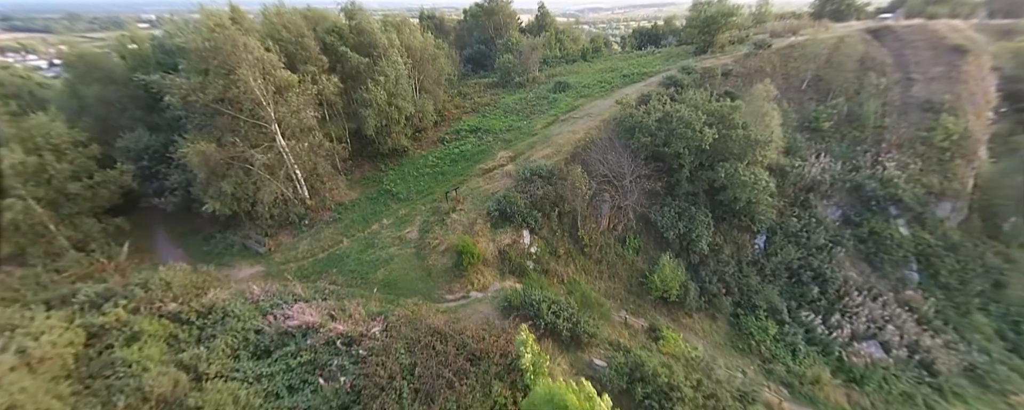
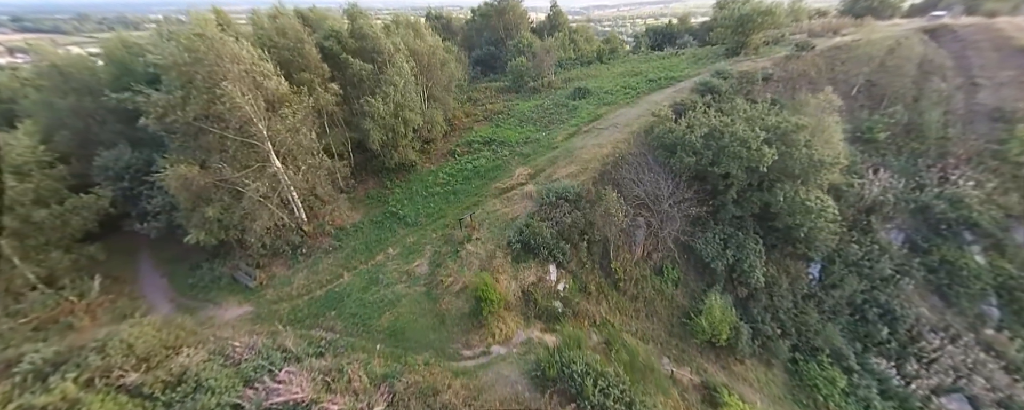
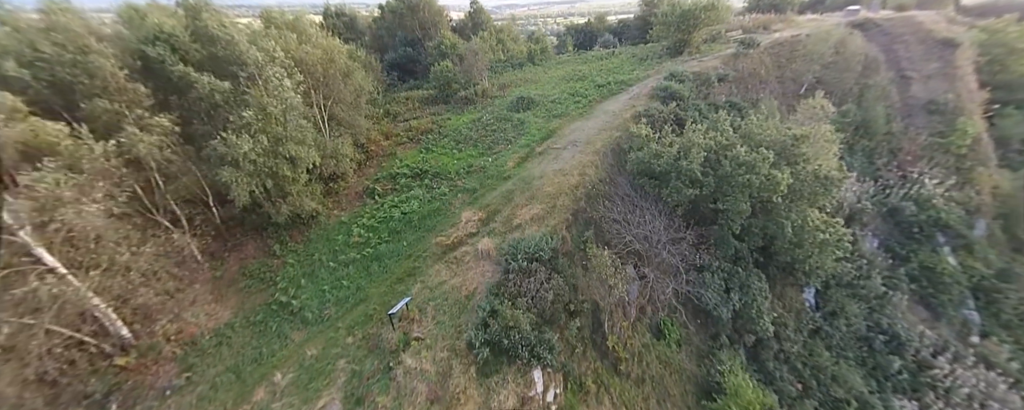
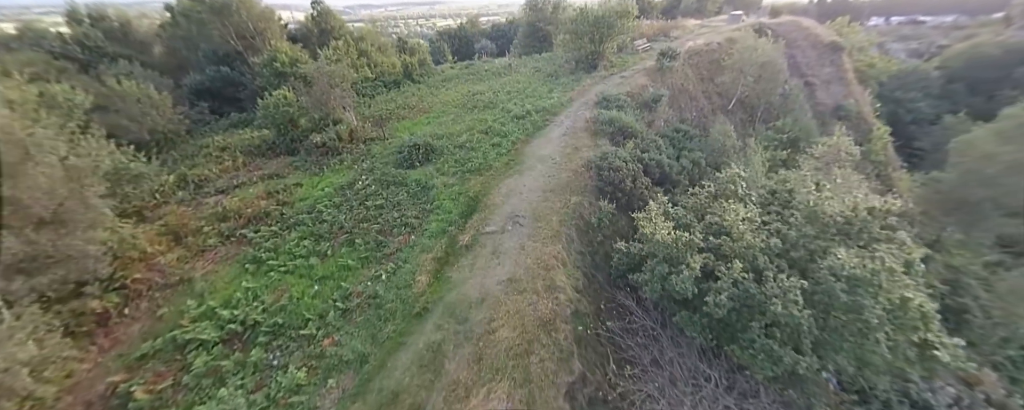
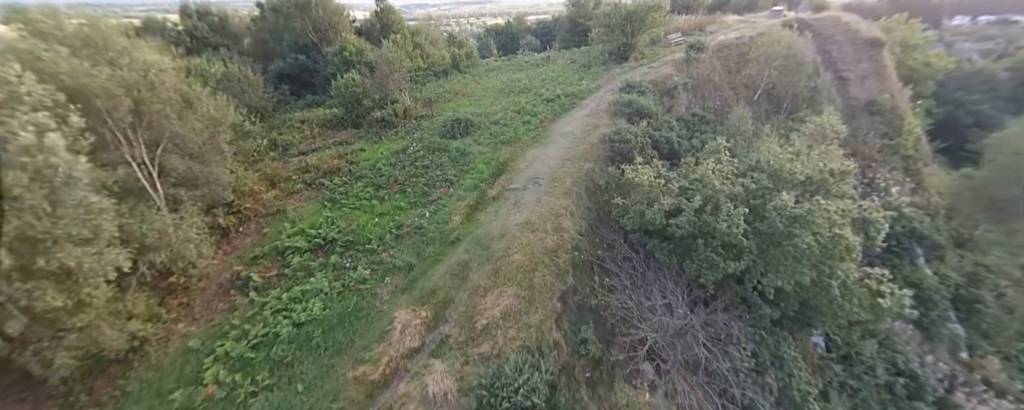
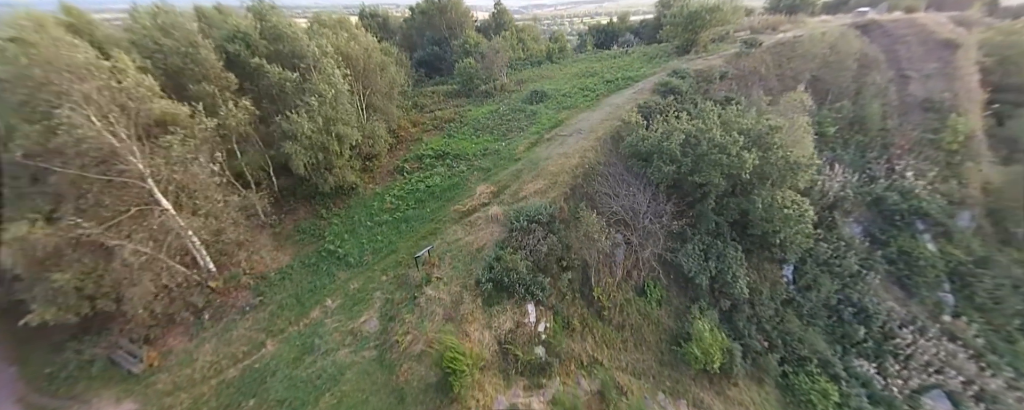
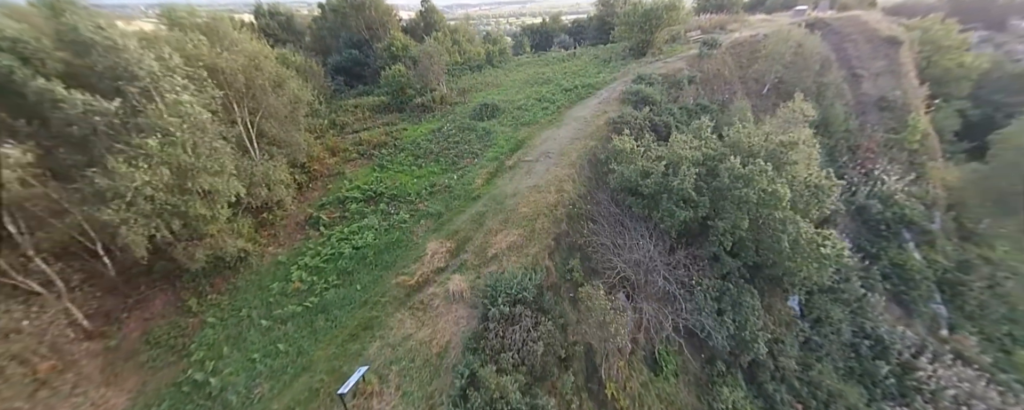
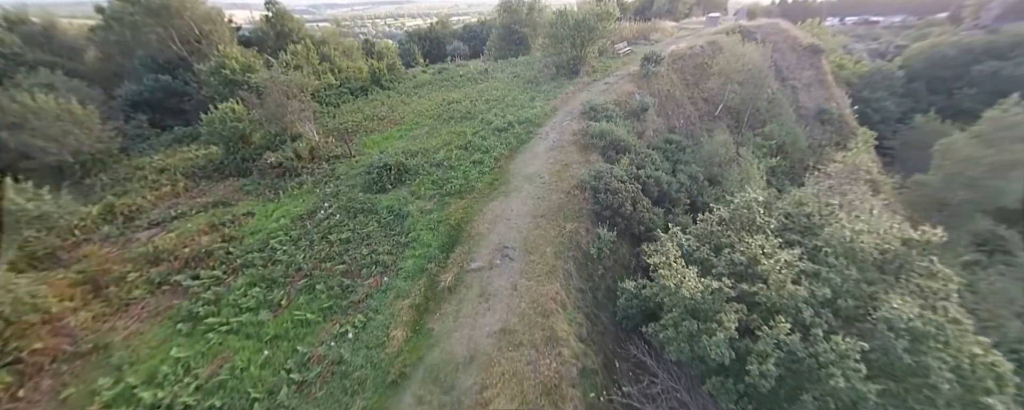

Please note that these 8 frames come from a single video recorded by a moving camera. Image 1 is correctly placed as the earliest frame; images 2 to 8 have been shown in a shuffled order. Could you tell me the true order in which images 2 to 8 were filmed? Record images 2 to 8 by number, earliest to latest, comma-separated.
2, 6, 3, 7, 5, 4, 8
